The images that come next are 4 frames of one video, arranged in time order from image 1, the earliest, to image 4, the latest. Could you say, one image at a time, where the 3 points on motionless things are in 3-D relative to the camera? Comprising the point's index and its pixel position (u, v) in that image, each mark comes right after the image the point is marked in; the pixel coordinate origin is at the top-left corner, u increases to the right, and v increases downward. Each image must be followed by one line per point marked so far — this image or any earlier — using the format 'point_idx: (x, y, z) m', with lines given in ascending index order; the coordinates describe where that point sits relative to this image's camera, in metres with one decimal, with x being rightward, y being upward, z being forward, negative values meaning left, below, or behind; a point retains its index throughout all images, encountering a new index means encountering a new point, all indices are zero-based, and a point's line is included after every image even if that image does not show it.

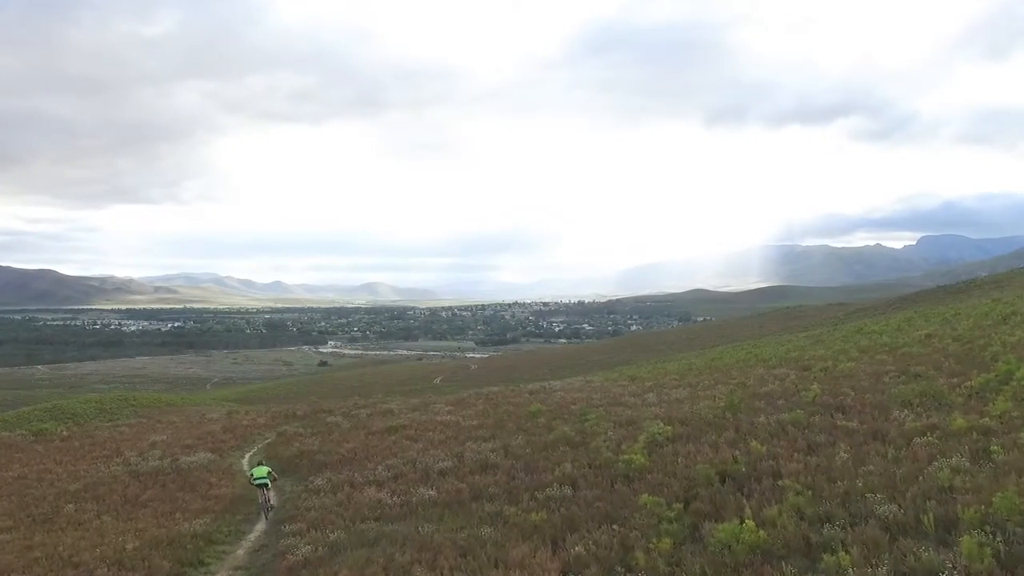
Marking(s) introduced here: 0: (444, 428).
0: (-2.2, -4.3, +17.0) m
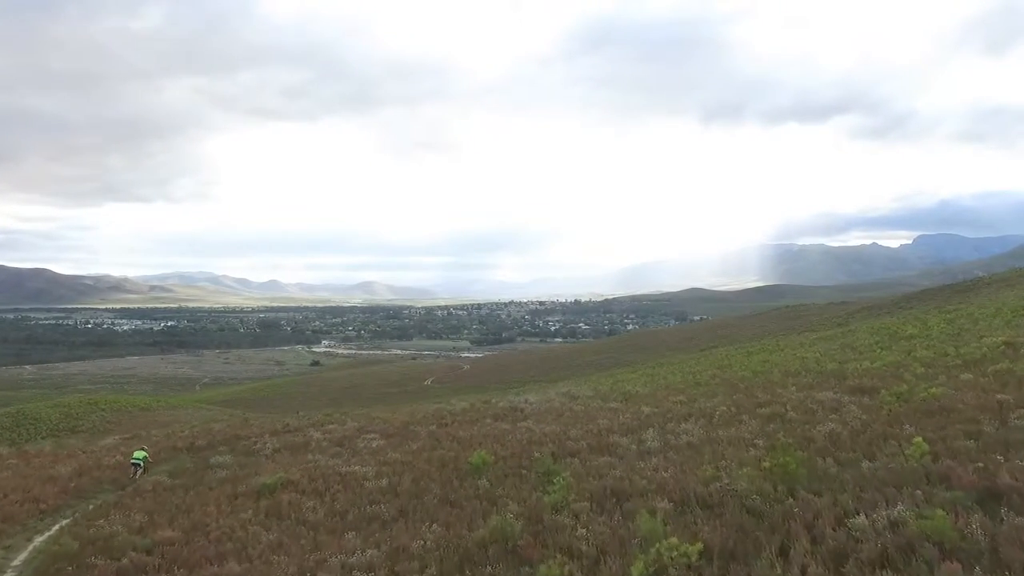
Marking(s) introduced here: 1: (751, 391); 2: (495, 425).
0: (-3.5, -4.1, +11.4) m
1: (+8.2, -3.5, +19.2) m
2: (-0.6, -4.5, +18.2) m
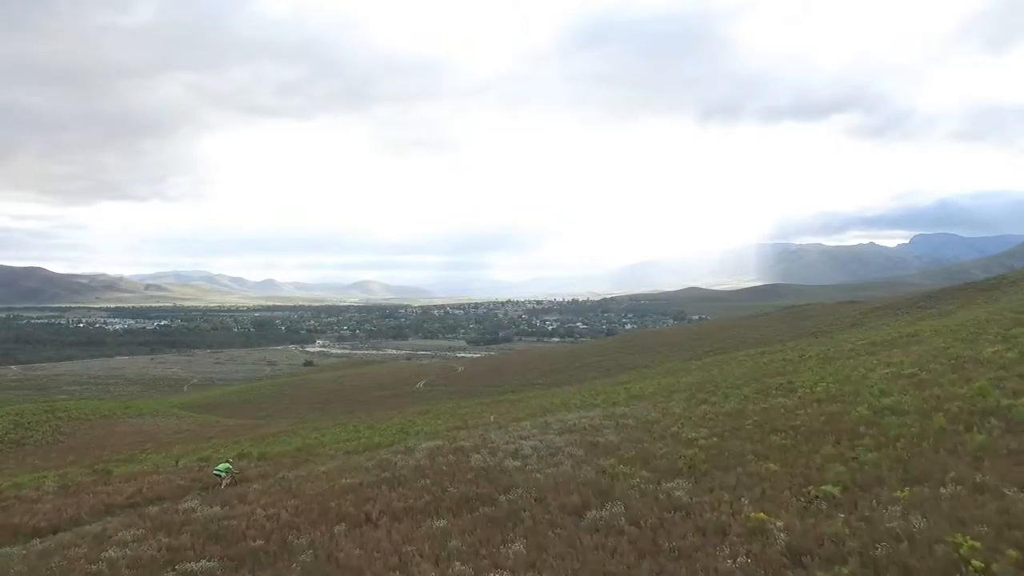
0: (-3.9, -3.8, +2.1) m
1: (+7.8, -3.2, +10.0) m
2: (-1.0, -4.1, +9.0) m
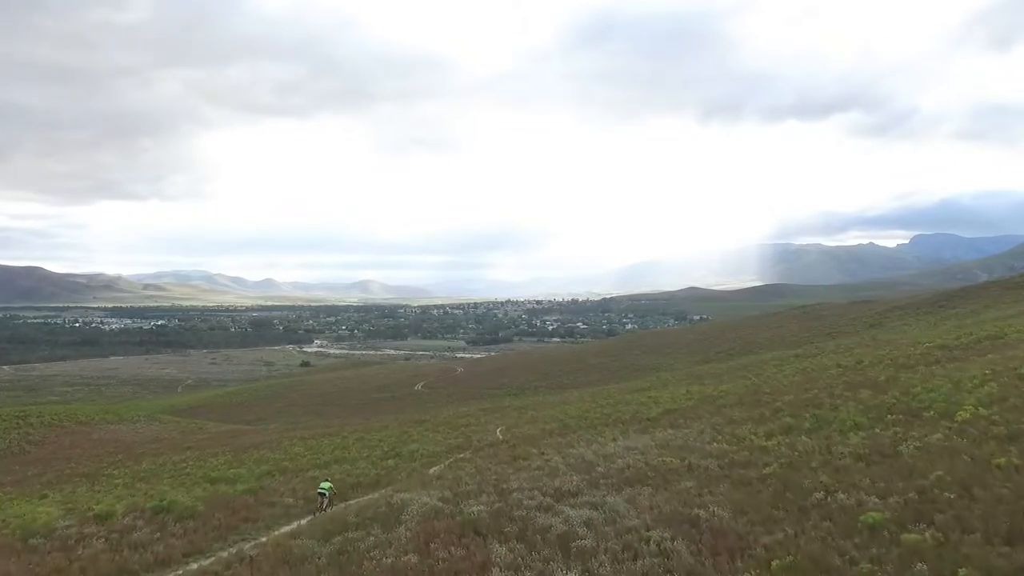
0: (-3.1, -3.4, -4.7) m
1: (+8.6, -2.8, +3.2) m
2: (-0.1, -3.7, +2.1) m
